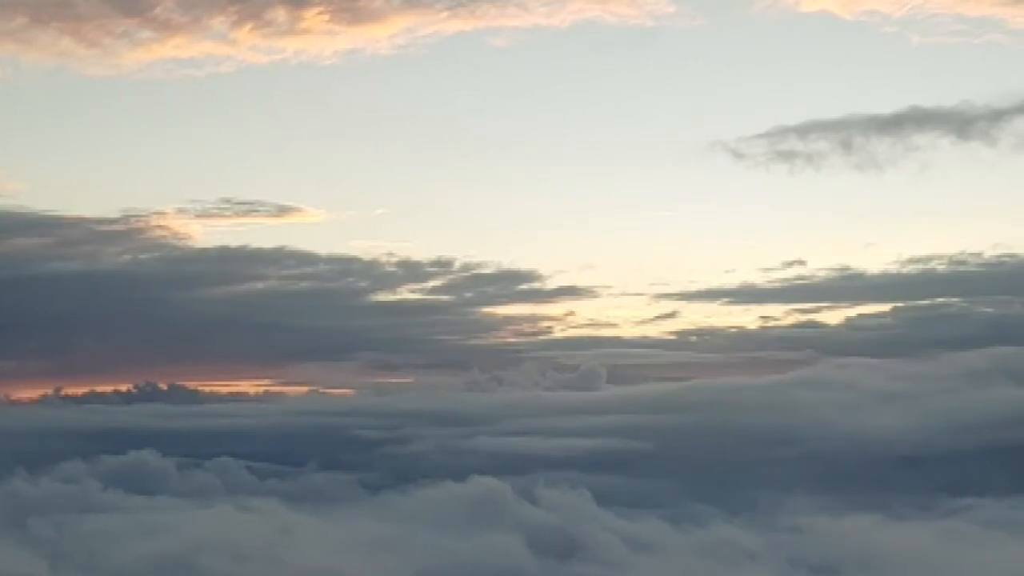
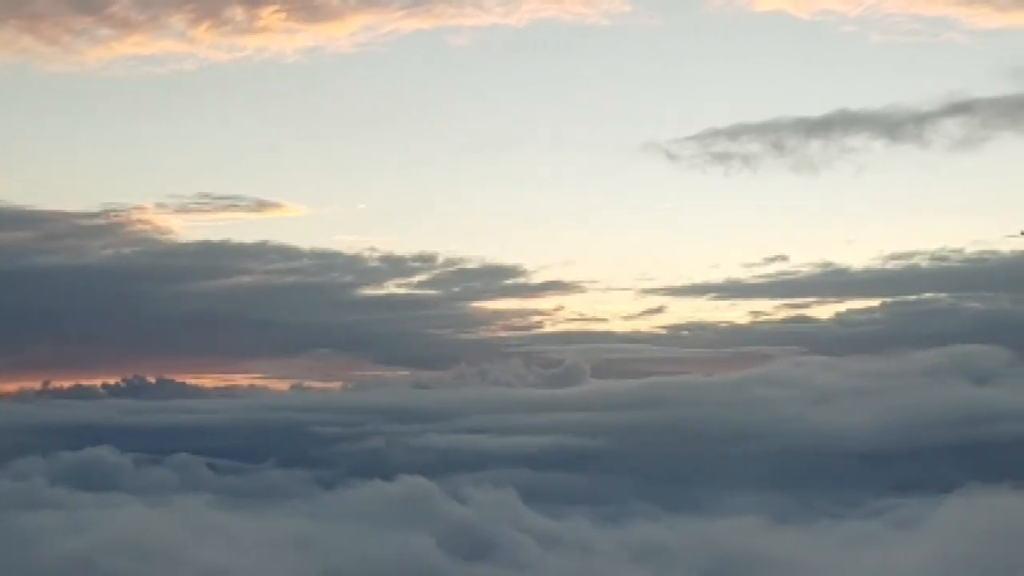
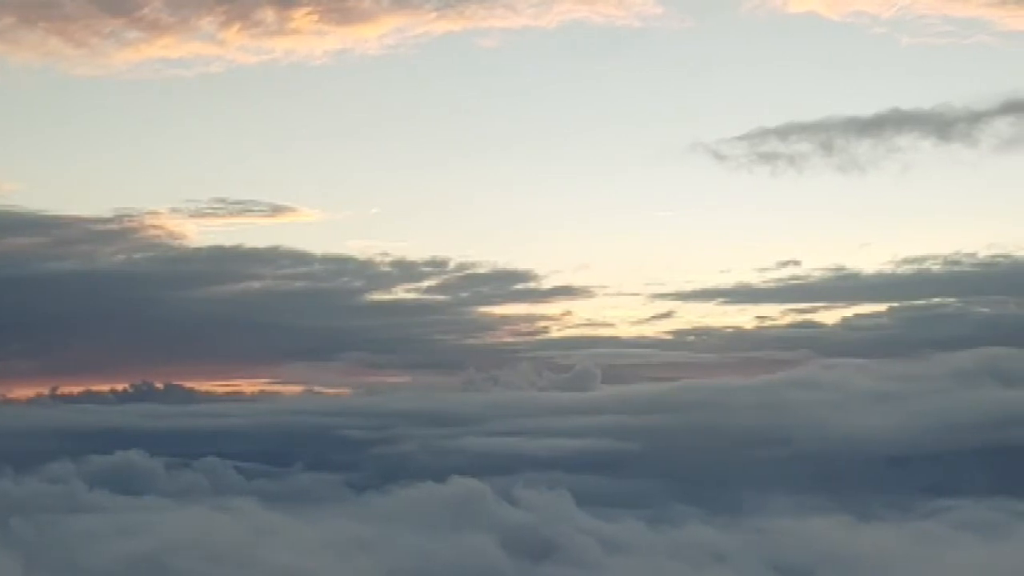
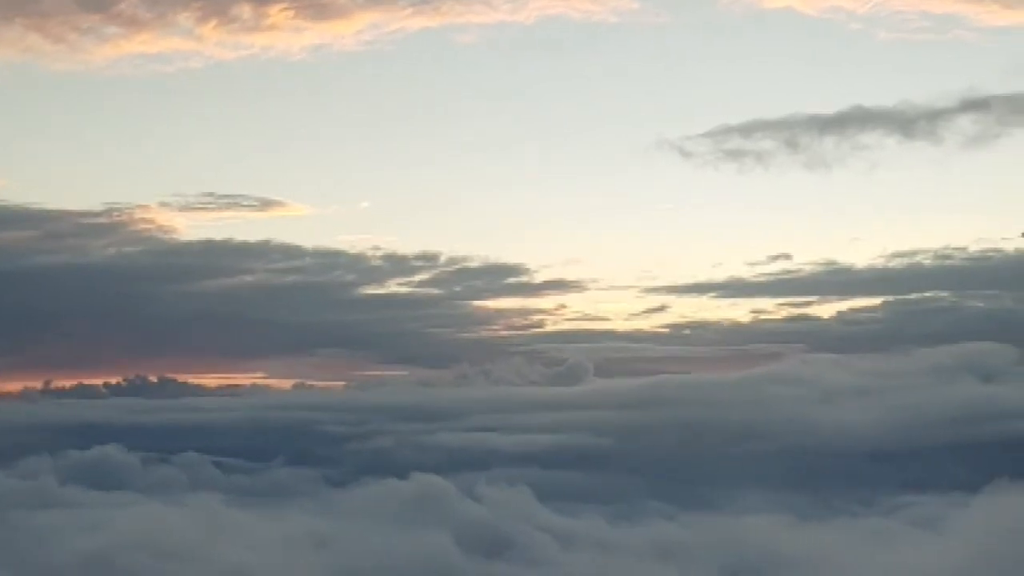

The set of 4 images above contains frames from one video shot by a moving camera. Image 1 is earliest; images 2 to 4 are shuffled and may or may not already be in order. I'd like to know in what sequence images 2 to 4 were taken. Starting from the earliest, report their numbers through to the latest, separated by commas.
3, 4, 2
